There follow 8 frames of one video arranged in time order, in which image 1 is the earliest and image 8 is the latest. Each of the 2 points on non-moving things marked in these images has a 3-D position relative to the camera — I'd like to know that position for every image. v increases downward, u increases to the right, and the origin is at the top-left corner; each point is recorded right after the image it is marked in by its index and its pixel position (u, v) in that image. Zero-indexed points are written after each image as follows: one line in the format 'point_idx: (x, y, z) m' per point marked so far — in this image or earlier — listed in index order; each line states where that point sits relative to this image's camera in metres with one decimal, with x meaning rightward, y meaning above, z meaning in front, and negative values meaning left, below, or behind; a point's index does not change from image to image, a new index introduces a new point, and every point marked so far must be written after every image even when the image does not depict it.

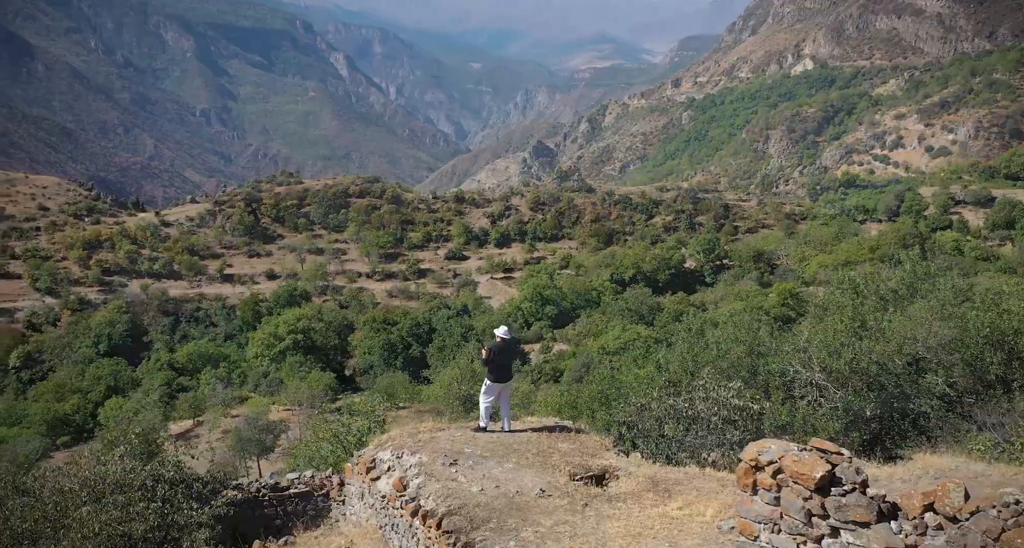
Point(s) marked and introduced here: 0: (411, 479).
0: (-1.7, -3.5, +14.1) m
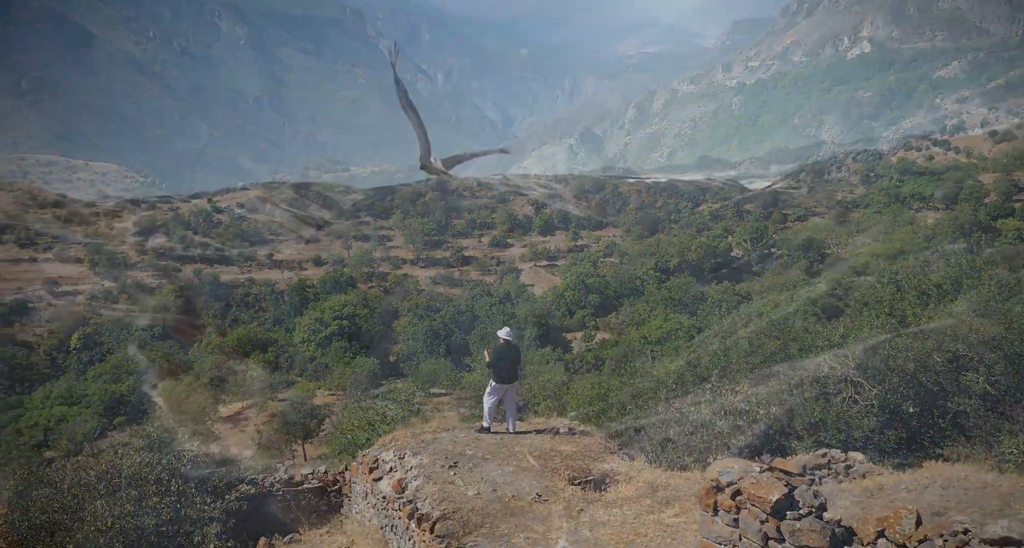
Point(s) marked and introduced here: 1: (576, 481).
0: (-1.8, -3.5, +14.2) m
1: (+1.0, -3.4, +13.9) m
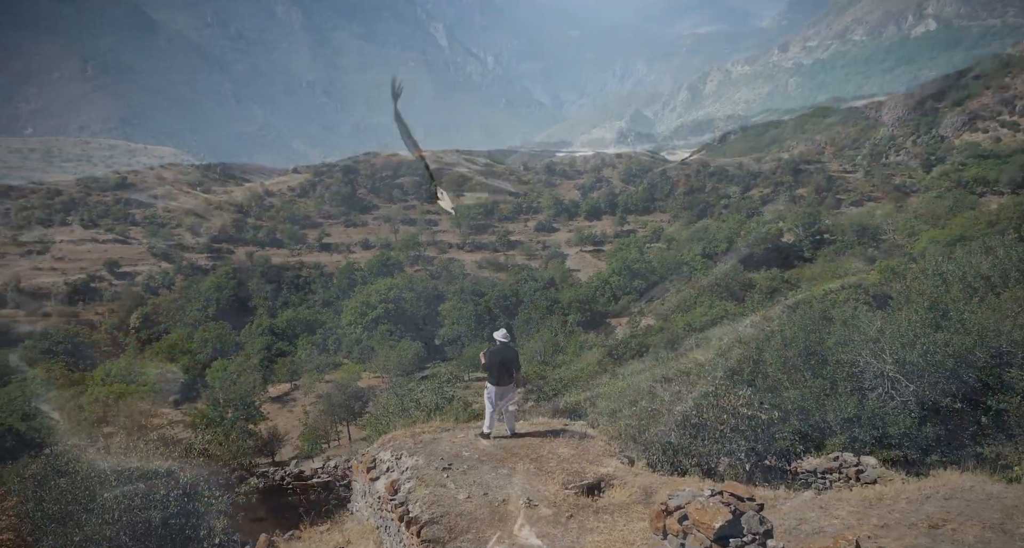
0: (-1.9, -3.5, +14.2) m
1: (+0.9, -3.5, +13.8) m
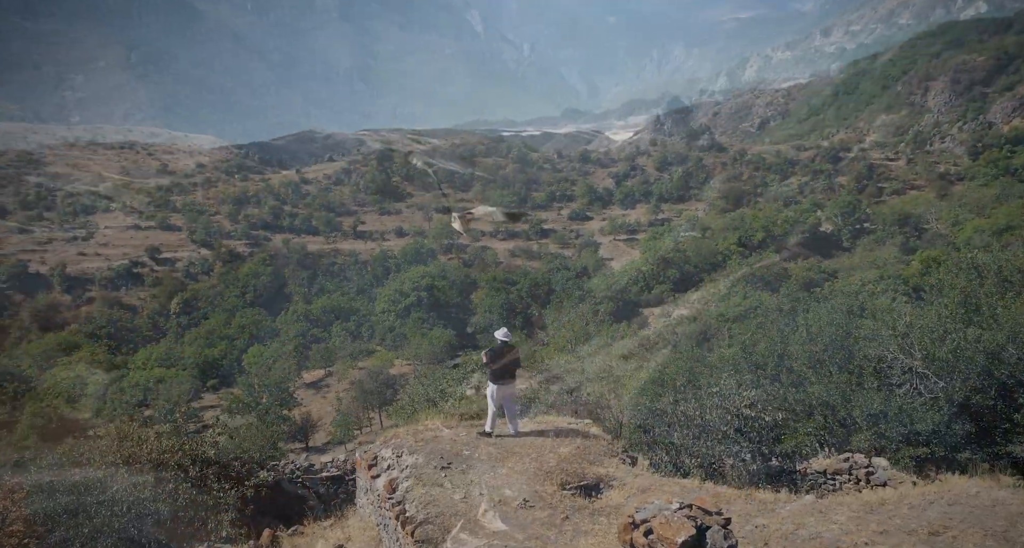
0: (-1.9, -3.5, +14.2) m
1: (+0.9, -3.5, +13.8) m
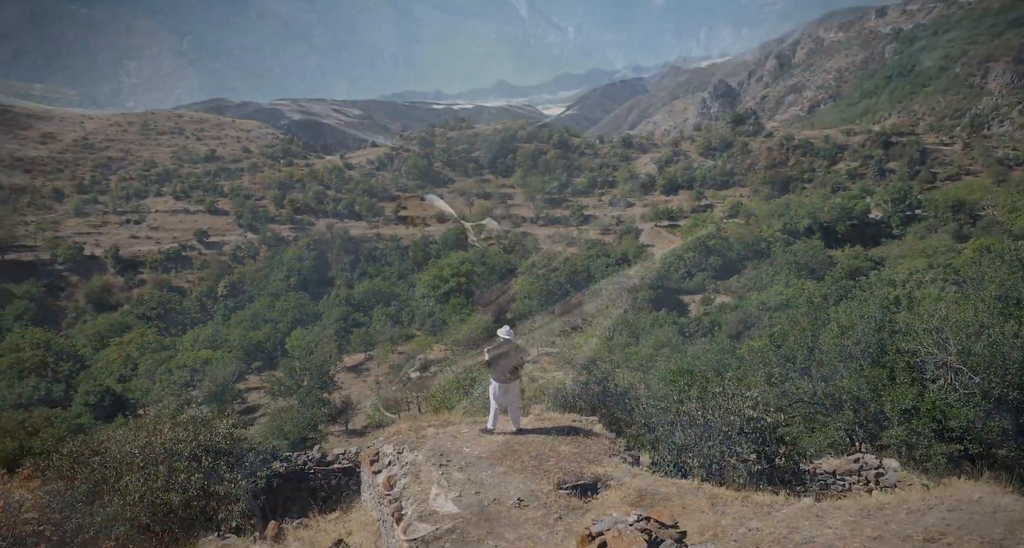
0: (-1.9, -3.5, +14.4) m
1: (+0.8, -3.5, +13.9) m
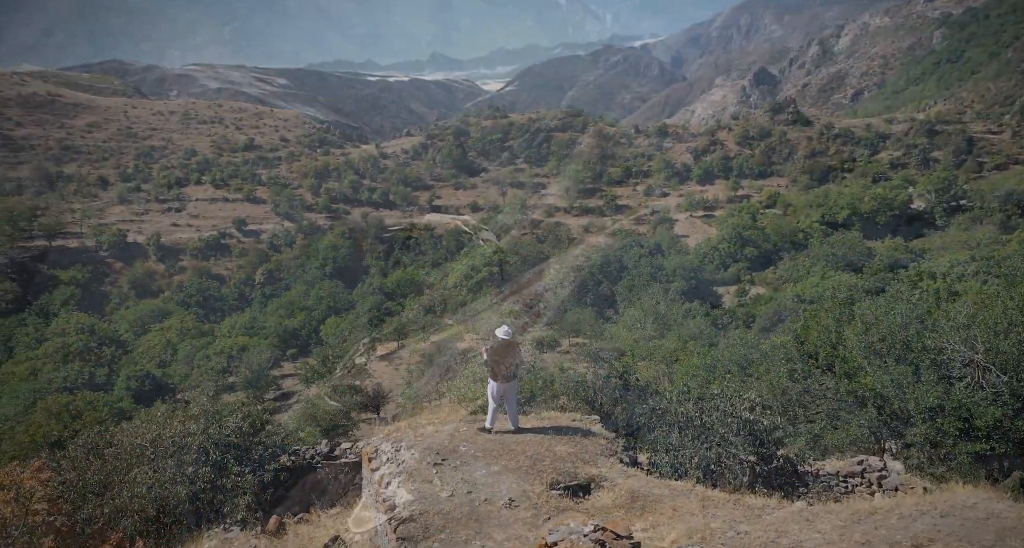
0: (-2.0, -3.5, +14.6) m
1: (+0.7, -3.5, +14.0) m
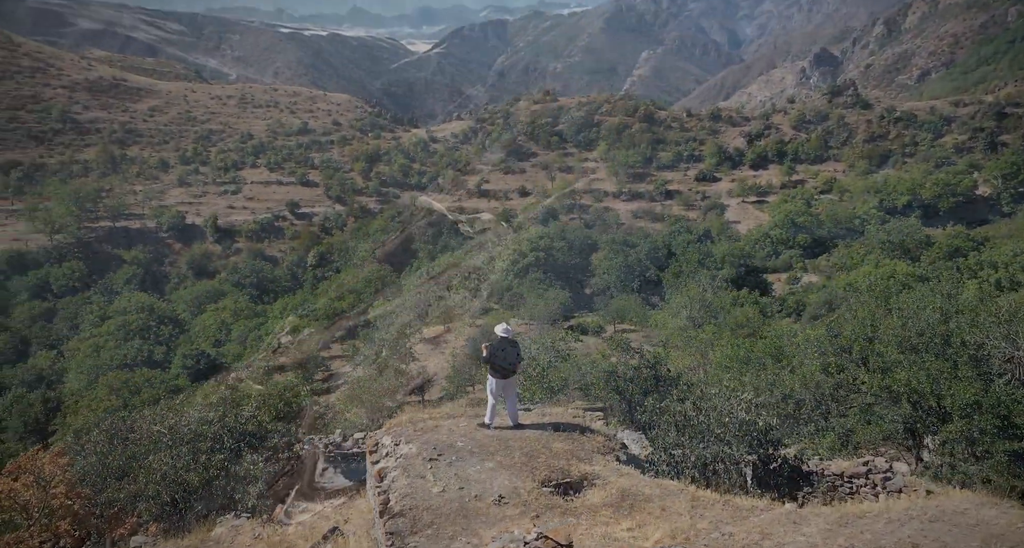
0: (-2.1, -3.5, +14.9) m
1: (+0.6, -3.5, +14.2) m
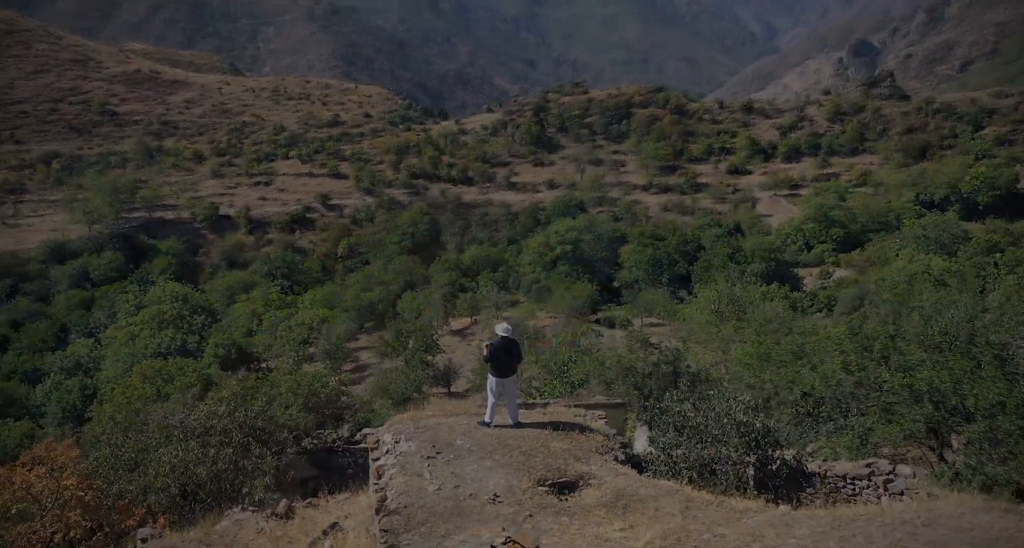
0: (-2.2, -3.5, +15.2) m
1: (+0.5, -3.6, +14.4) m
